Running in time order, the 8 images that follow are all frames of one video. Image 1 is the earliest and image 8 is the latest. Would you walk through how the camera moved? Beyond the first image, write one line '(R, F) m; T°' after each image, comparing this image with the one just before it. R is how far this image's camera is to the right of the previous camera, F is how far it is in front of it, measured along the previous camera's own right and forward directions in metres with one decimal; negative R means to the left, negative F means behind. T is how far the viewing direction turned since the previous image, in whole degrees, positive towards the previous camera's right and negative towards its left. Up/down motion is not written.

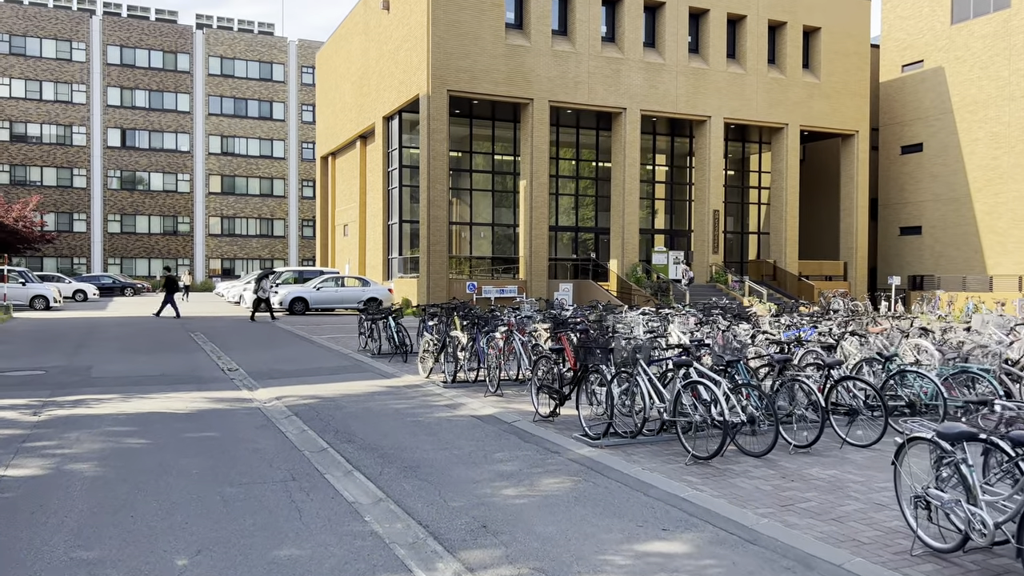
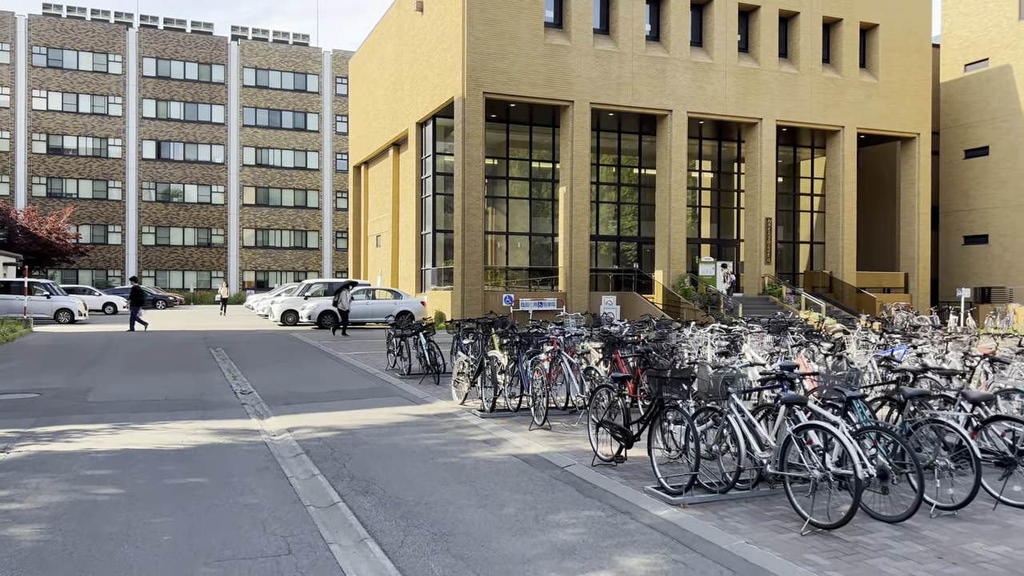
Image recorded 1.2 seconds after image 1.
(-0.2, +1.7) m; -2°
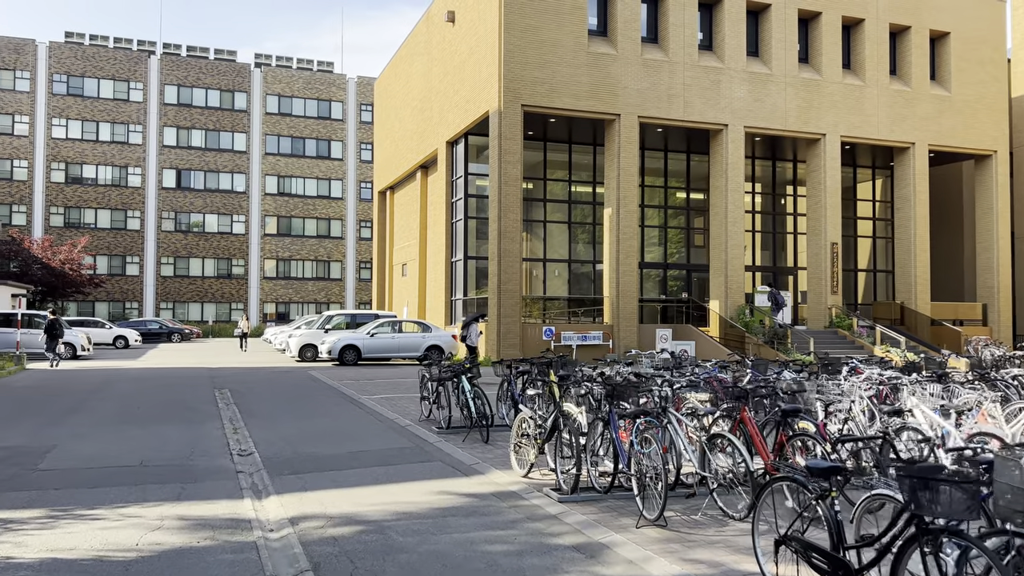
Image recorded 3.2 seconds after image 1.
(-0.6, +2.8) m; -2°
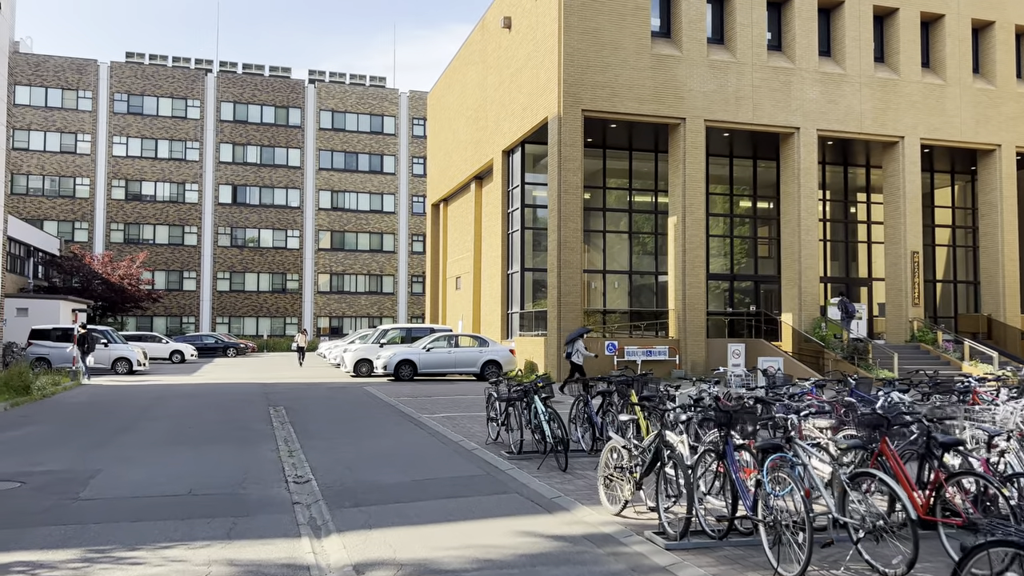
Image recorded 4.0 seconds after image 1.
(-0.4, +1.0) m; -3°
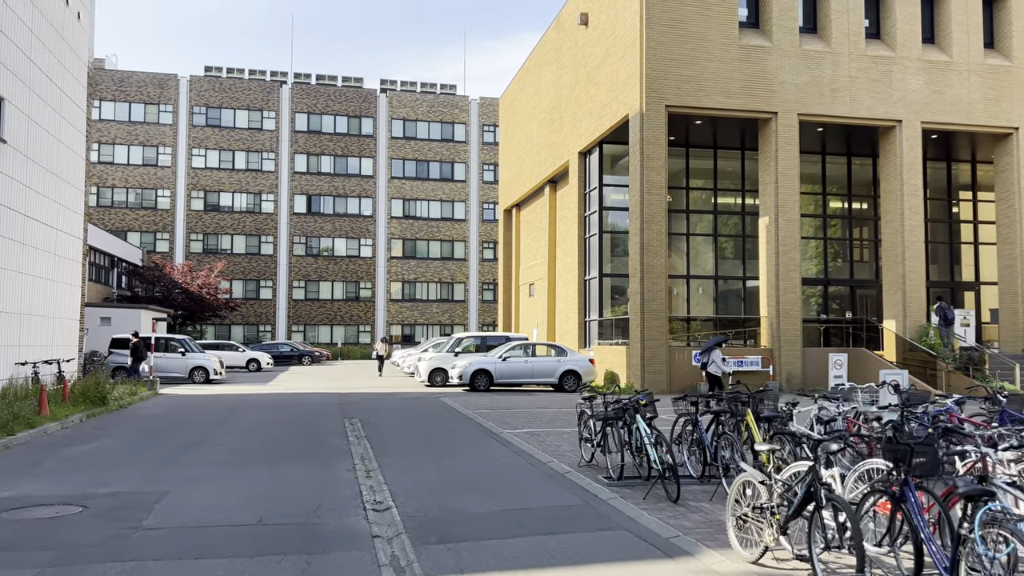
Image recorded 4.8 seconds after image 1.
(-0.3, +1.1) m; -5°
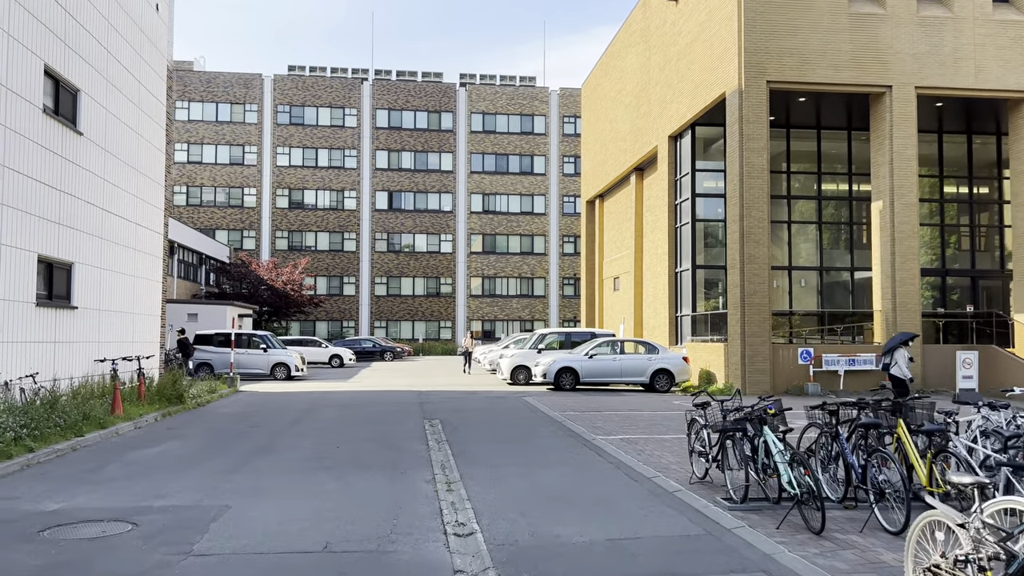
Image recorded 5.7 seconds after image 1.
(-0.2, +1.3) m; -6°
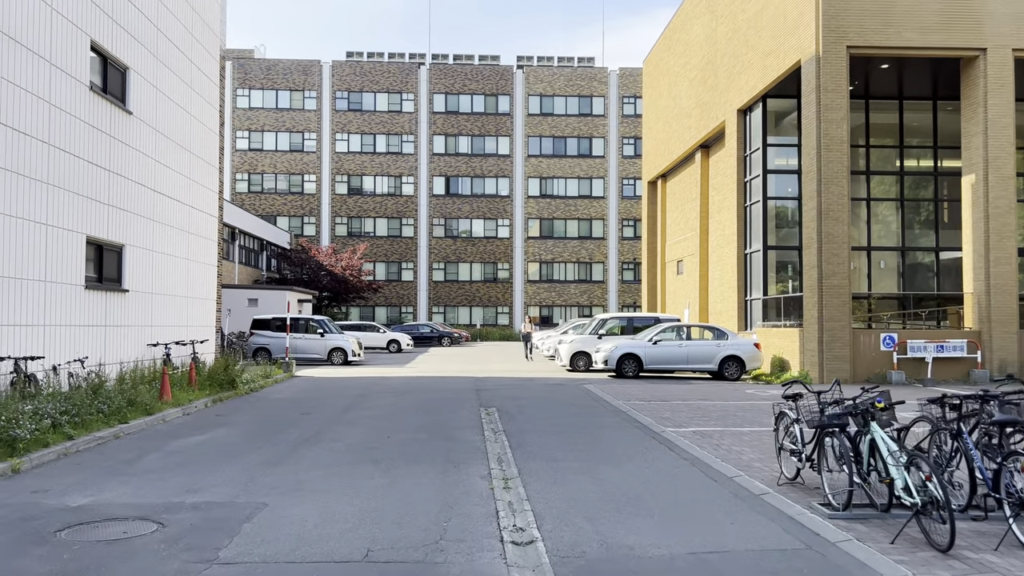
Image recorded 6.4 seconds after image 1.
(-0.1, +0.9) m; -4°
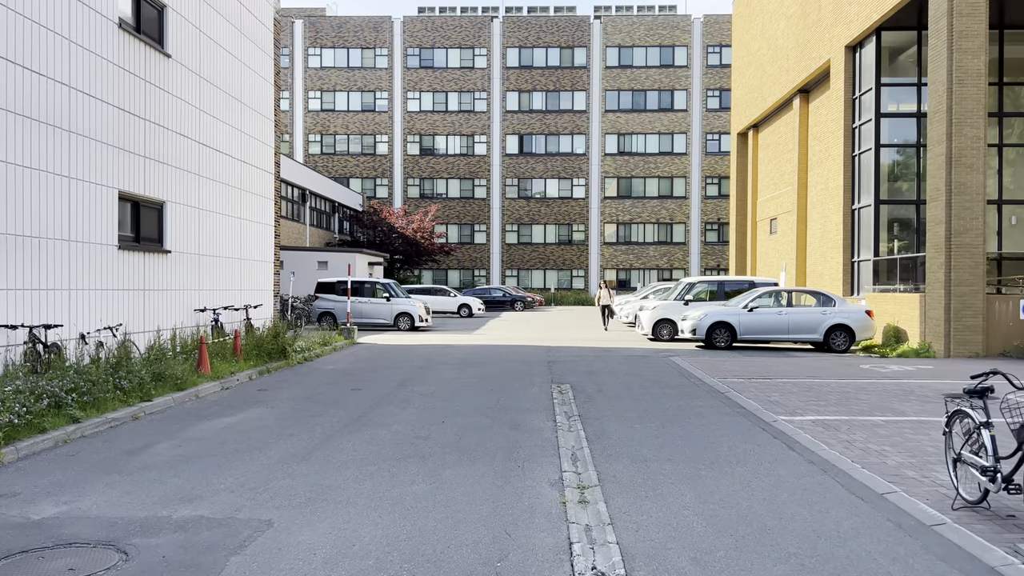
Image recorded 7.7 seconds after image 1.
(0.0, +2.0) m; -5°
